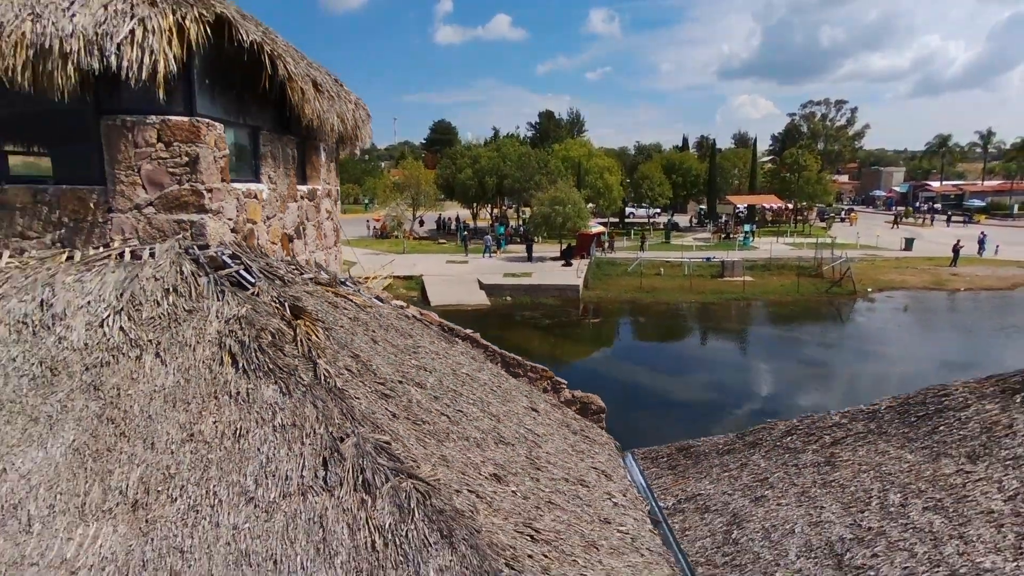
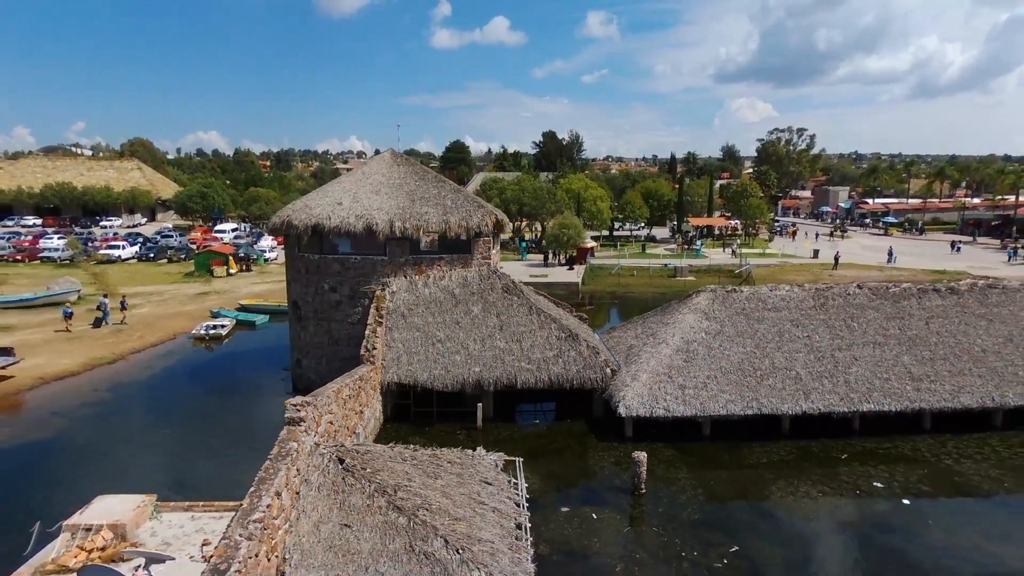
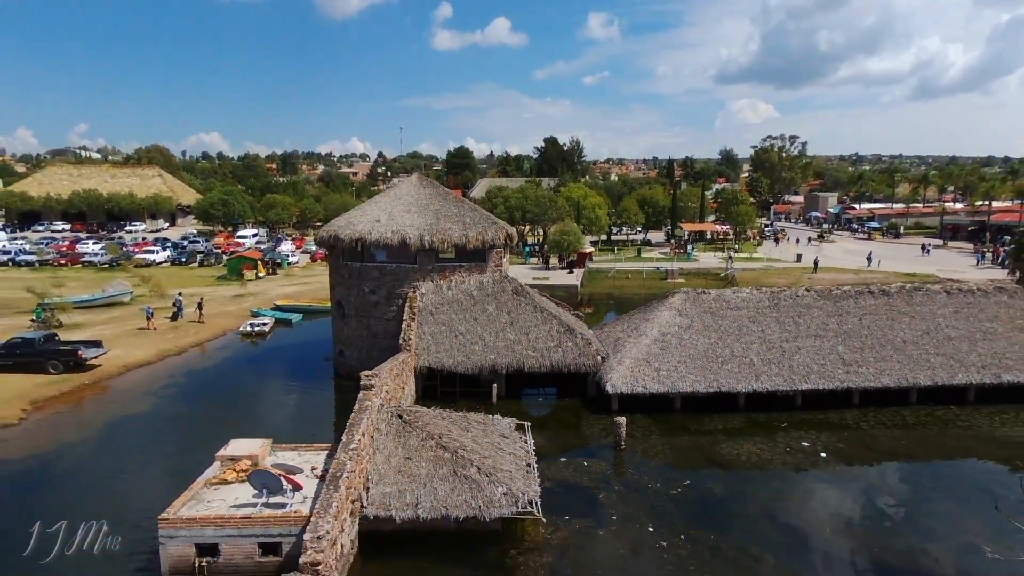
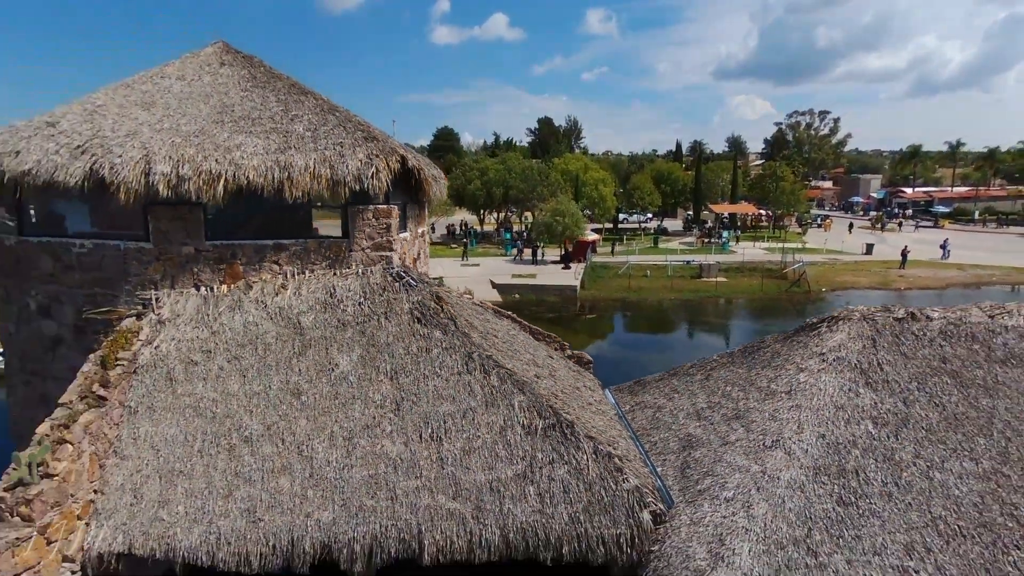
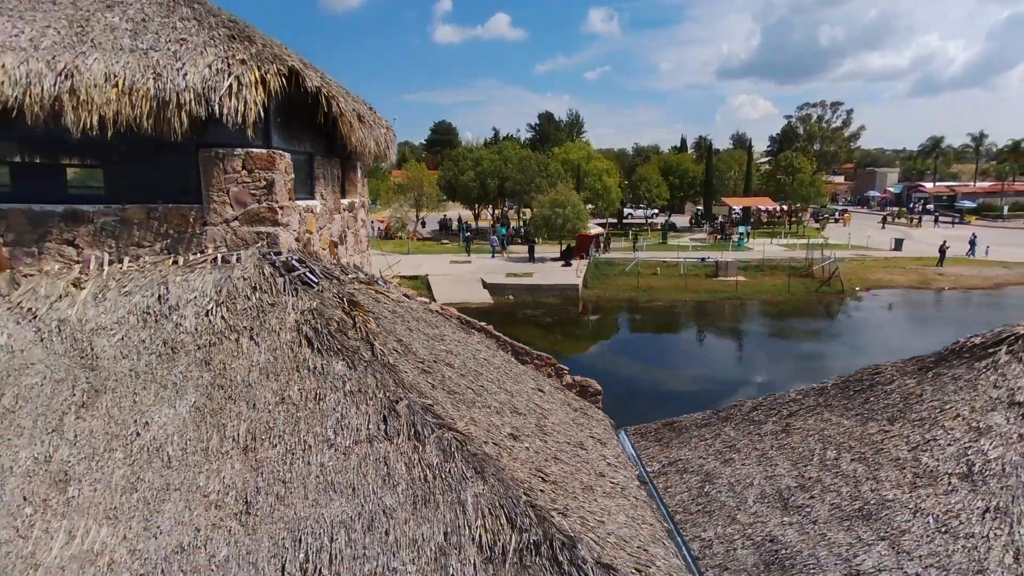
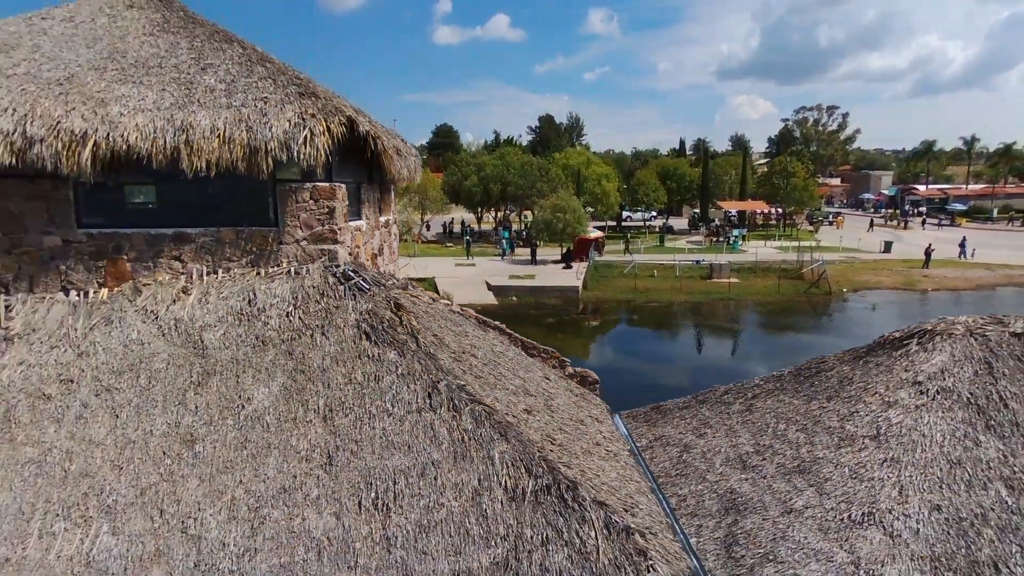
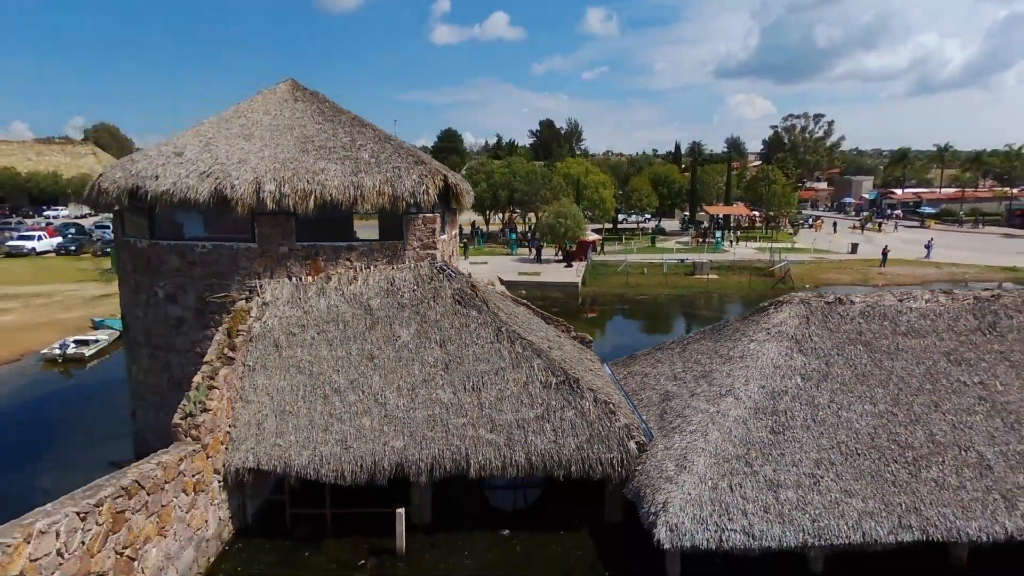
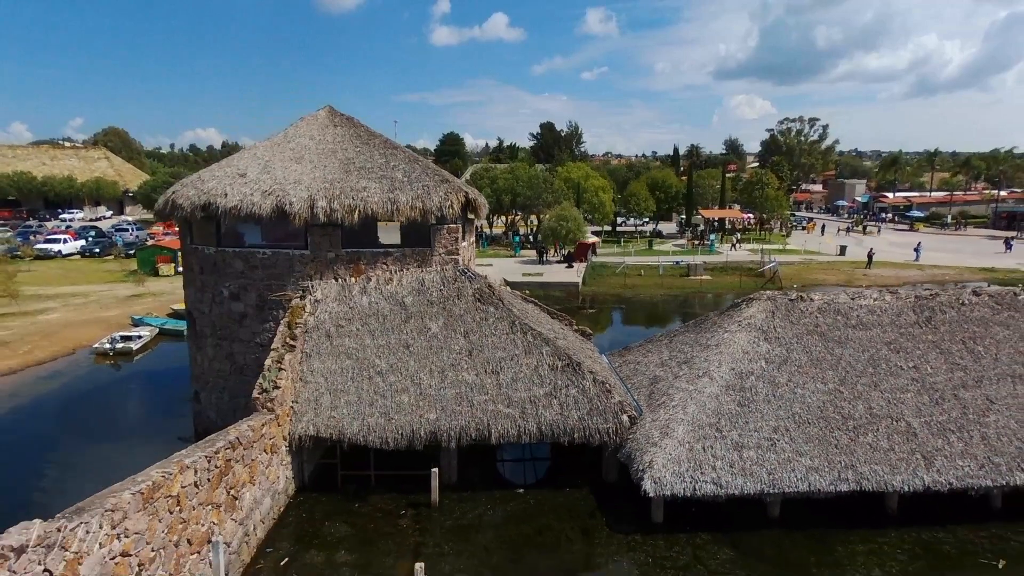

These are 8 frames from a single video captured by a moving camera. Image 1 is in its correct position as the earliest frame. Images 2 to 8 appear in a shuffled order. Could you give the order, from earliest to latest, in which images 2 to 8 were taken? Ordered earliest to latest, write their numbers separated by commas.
5, 6, 4, 7, 8, 2, 3
